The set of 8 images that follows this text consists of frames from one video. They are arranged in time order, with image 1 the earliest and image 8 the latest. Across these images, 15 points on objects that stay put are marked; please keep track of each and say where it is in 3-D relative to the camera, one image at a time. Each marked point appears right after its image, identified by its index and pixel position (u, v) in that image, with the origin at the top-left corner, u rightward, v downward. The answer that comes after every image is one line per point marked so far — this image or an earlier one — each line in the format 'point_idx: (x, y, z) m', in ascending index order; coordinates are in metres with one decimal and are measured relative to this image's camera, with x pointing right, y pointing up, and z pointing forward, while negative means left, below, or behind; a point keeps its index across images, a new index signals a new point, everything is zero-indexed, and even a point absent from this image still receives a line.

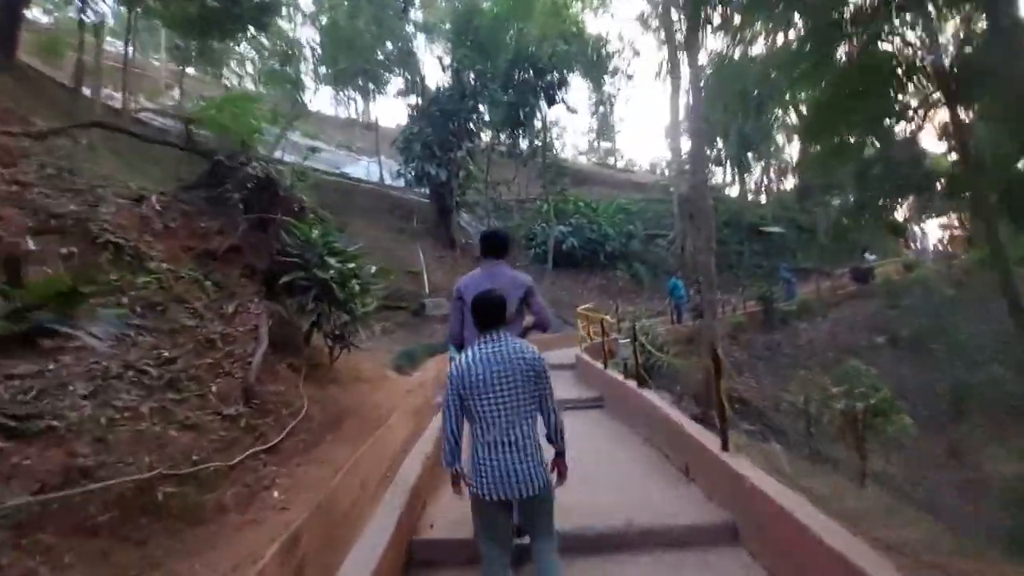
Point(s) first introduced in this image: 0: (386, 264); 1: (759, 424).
0: (-4.7, +1.0, +19.3) m
1: (+5.8, -3.2, +12.3) m
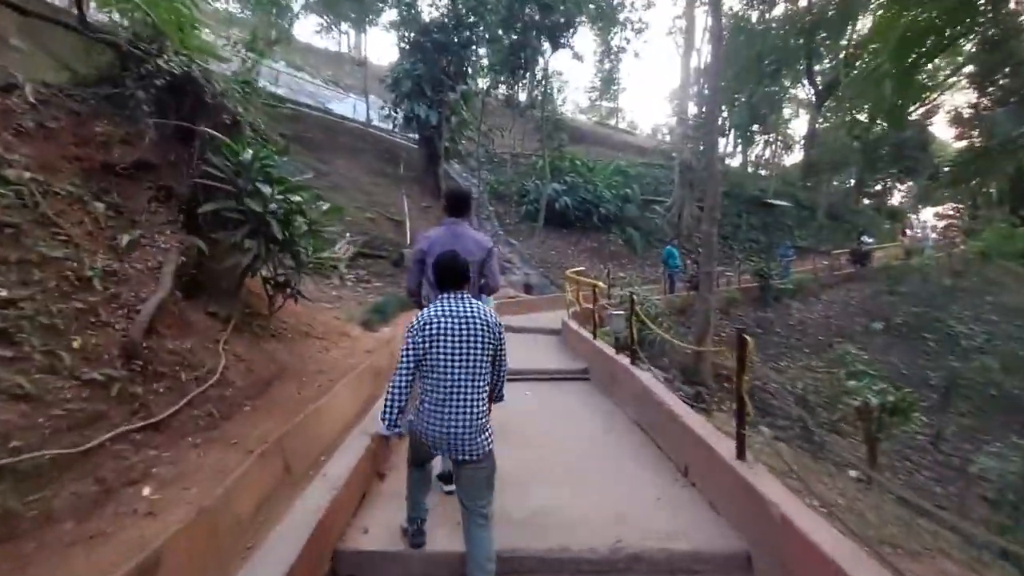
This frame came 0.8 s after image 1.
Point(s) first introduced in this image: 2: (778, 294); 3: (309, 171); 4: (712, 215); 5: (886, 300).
0: (-5.1, +2.8, +18.1) m
1: (+5.3, -2.7, +11.6) m
2: (+9.1, -0.2, +17.7) m
3: (-7.1, +4.2, +18.8) m
4: (+4.7, +1.7, +12.3) m
5: (+13.0, -0.4, +18.1) m
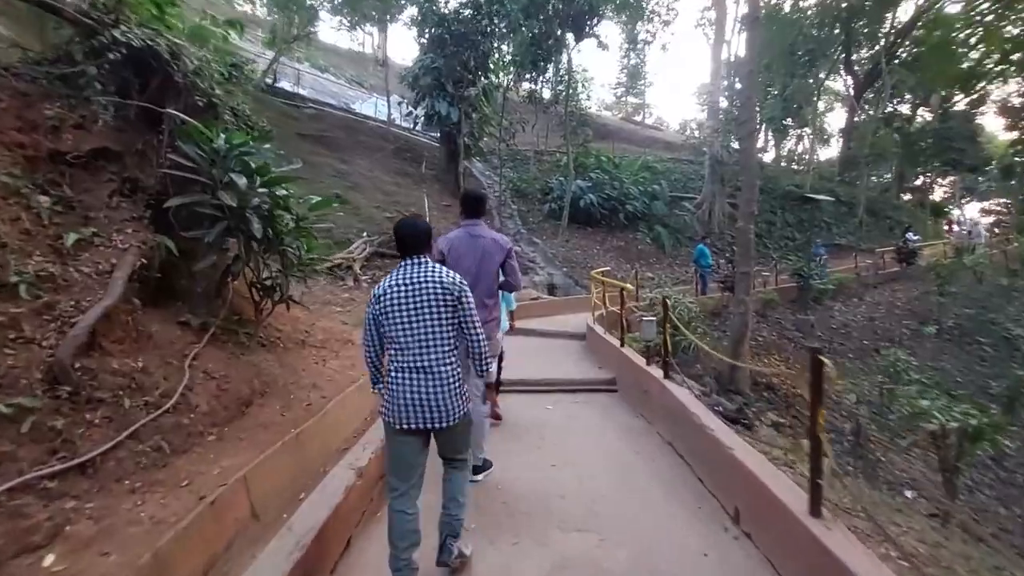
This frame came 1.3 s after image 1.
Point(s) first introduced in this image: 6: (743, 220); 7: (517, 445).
0: (-4.3, +2.8, +17.6) m
1: (+5.7, -2.7, +10.7) m
2: (+9.8, -0.2, +16.5) m
3: (-6.3, +4.2, +18.5) m
4: (+5.2, +1.7, +11.4) m
5: (+13.8, -0.4, +16.8) m
6: (+5.1, +1.5, +11.4) m
7: (+0.1, -1.6, +5.3) m
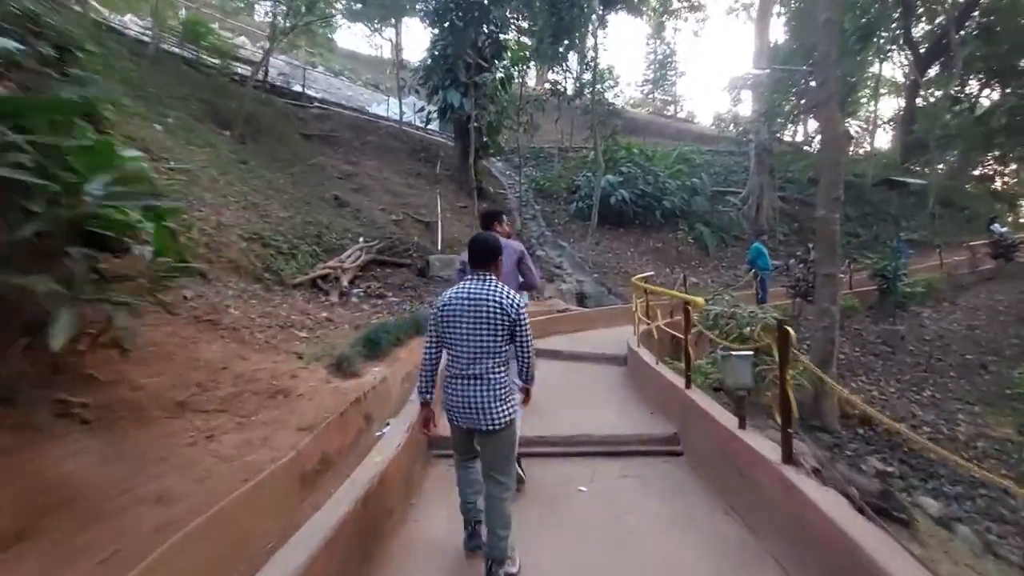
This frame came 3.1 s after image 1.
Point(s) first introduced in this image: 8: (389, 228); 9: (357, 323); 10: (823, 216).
0: (-3.7, +2.4, +15.7) m
1: (+6.1, -2.8, +8.2) m
2: (+10.4, -0.3, +13.8) m
3: (-5.6, +3.7, +16.7) m
4: (+5.5, +1.6, +9.0) m
5: (+14.4, -0.4, +13.9) m
6: (+5.4, +1.4, +9.0) m
7: (+0.1, -1.8, +3.1) m
8: (-3.2, +1.6, +13.5) m
9: (-2.4, -0.5, +7.9) m
10: (+5.4, +1.3, +9.1) m
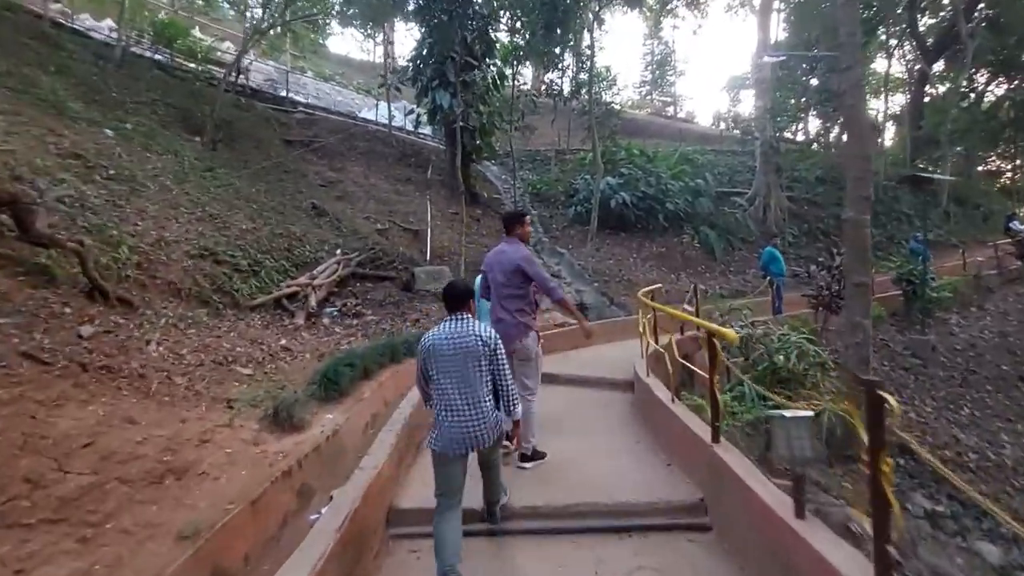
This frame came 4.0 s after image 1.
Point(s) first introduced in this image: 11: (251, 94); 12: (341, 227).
0: (-3.8, +2.1, +14.7) m
1: (+6.0, -2.9, +7.1) m
2: (+10.3, -0.4, +12.8) m
3: (-5.9, +3.3, +15.7) m
4: (+5.3, +1.4, +8.0) m
5: (+14.3, -0.5, +12.8) m
6: (+5.2, +1.2, +8.0) m
7: (0.0, -2.0, +2.0) m
8: (-3.4, +1.2, +12.4) m
9: (-2.5, -0.8, +6.8) m
10: (+5.2, +1.1, +8.0) m
11: (-9.9, +7.4, +19.8) m
12: (-4.0, +1.4, +12.3) m
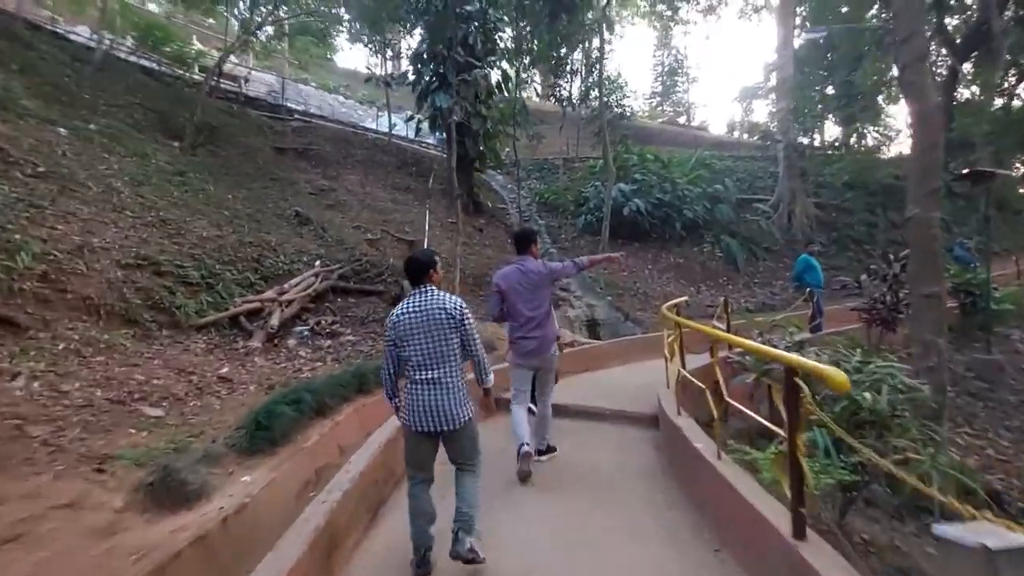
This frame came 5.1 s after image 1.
0: (-3.7, +1.7, +13.5) m
1: (+5.9, -3.1, +5.6) m
2: (+10.4, -0.7, +11.2) m
3: (-5.7, +2.9, +14.6) m
4: (+5.3, +1.2, +6.6) m
5: (+14.4, -0.7, +11.2) m
6: (+5.2, +1.1, +6.6) m
7: (-0.2, -2.0, +0.7) m
8: (-3.3, +0.9, +11.3) m
9: (-2.6, -1.0, +5.6) m
10: (+5.2, +0.9, +6.7) m
11: (-9.7, +6.8, +18.9) m
12: (-4.0, +1.1, +11.1) m
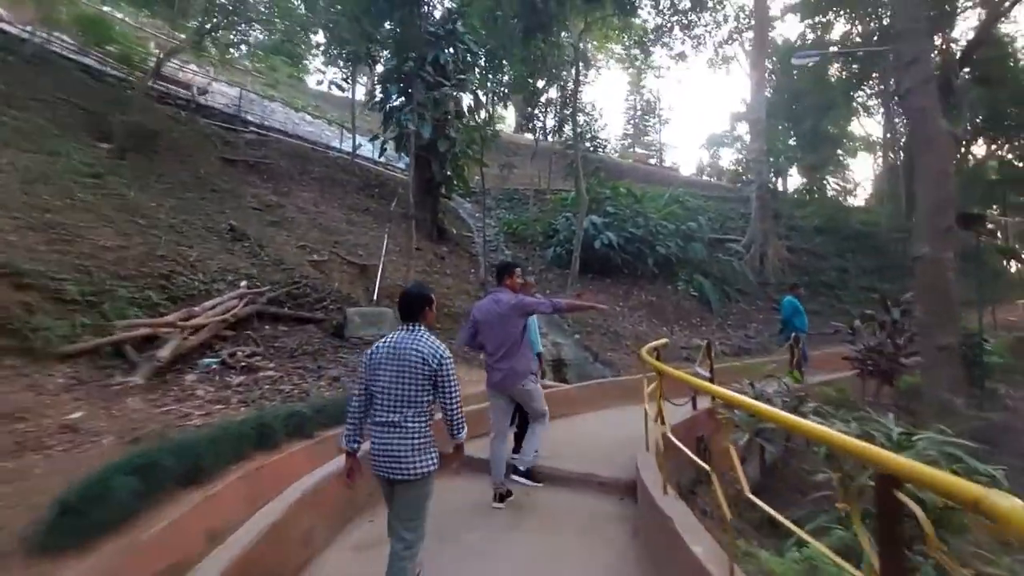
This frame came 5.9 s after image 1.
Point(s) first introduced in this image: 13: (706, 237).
0: (-4.6, +1.0, +12.3) m
1: (+5.3, -3.6, +4.6) m
2: (+9.5, -1.7, +10.7) m
3: (-6.6, +2.3, +13.3) m
4: (+4.8, +0.7, +5.9) m
5: (+13.5, -1.9, +10.9) m
6: (+4.7, +0.5, +5.9) m
7: (-0.4, -1.9, -0.5) m
8: (-4.0, +0.4, +10.0) m
9: (-3.1, -1.2, +4.3) m
10: (+4.7, +0.4, +5.9) m
11: (-10.7, +6.0, +17.6) m
12: (-4.7, +0.6, +9.8) m
13: (+7.0, +1.8, +18.9) m
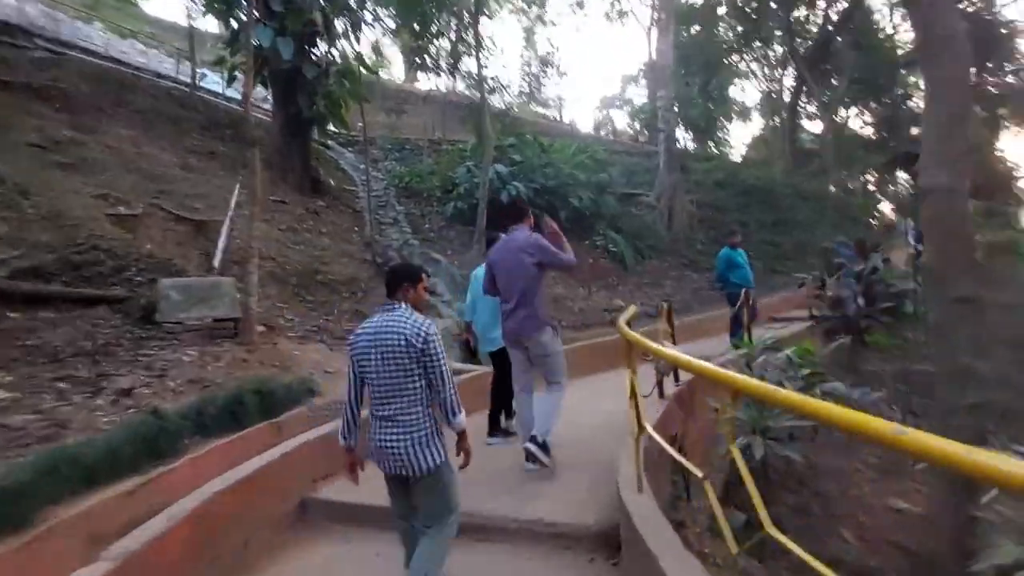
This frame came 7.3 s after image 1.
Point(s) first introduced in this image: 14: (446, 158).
0: (-6.6, +1.6, +9.0) m
1: (+4.8, -3.1, +3.8) m
2: (+7.7, -0.7, +10.3) m
3: (-8.8, +2.8, +9.5) m
4: (+3.9, +1.2, +4.6) m
5: (+11.5, -0.7, +11.3) m
6: (+3.9, +1.0, +4.6) m
7: (+0.2, -2.0, -2.5) m
8: (-5.5, +0.8, +6.9) m
9: (-3.4, -1.0, +1.6) m
10: (+3.8, +0.9, +4.6) m
11: (-13.7, +6.7, +12.7) m
12: (-6.2, +1.0, +6.6) m
13: (+3.5, +3.3, +17.6) m
14: (-2.2, +4.4, +17.7) m
